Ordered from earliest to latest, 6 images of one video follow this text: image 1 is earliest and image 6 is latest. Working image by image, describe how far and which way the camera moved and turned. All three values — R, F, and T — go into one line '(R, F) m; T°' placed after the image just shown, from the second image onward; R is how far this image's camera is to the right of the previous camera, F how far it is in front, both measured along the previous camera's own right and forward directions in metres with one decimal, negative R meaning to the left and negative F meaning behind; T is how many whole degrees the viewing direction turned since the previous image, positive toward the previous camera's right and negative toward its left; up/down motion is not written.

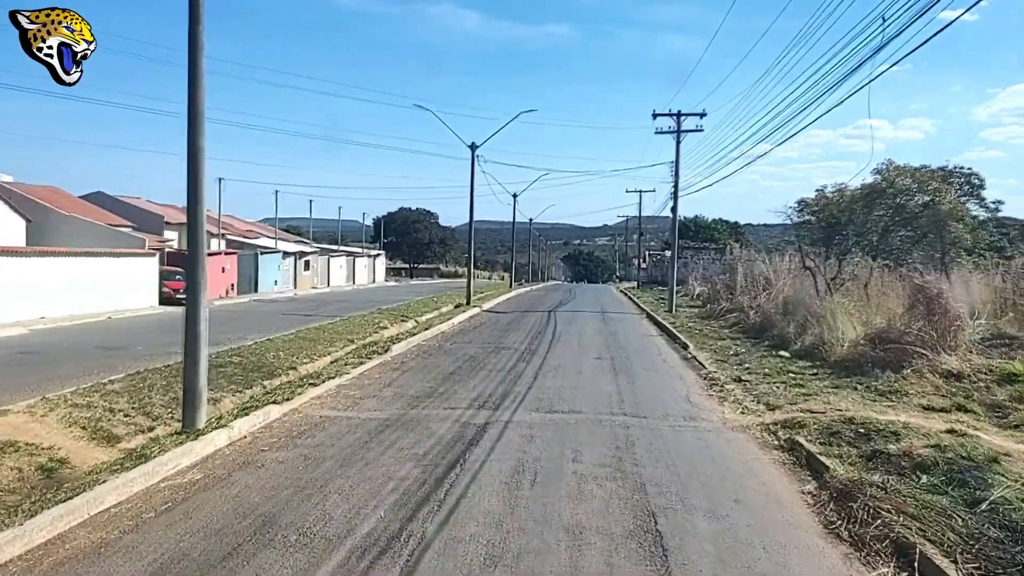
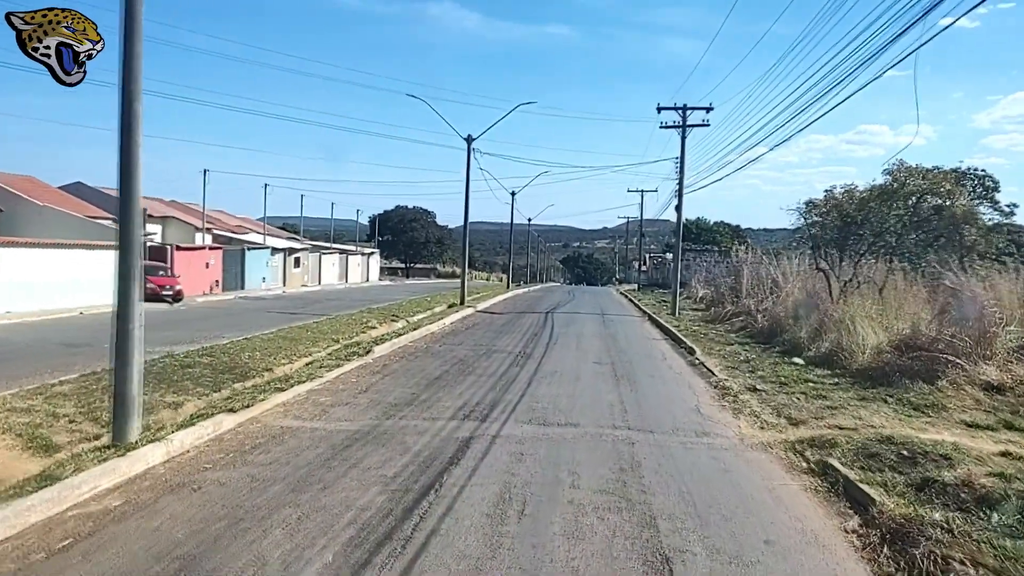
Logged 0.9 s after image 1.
(+0.1, +1.4) m; 0°
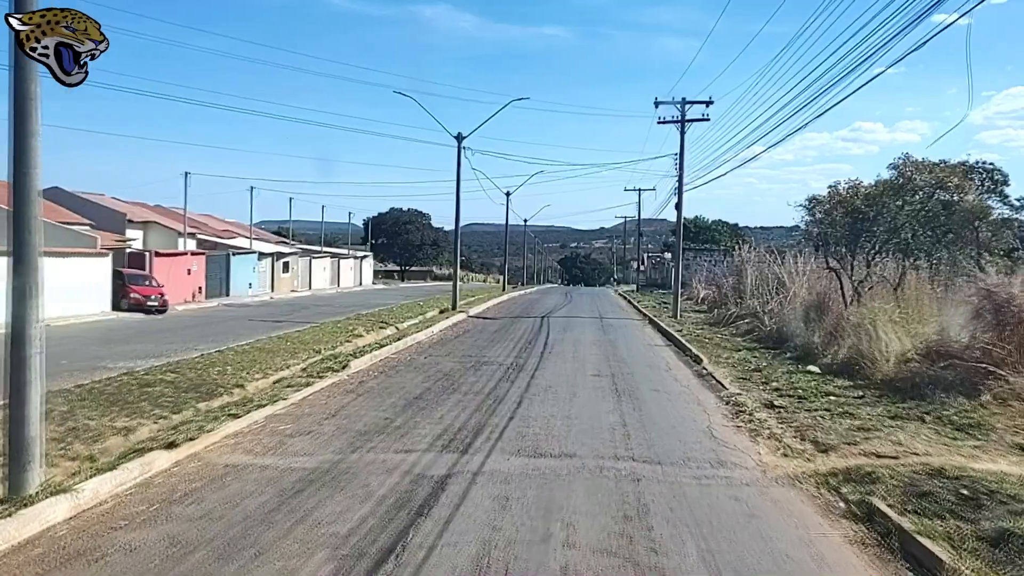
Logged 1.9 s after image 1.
(+0.1, +1.4) m; 0°
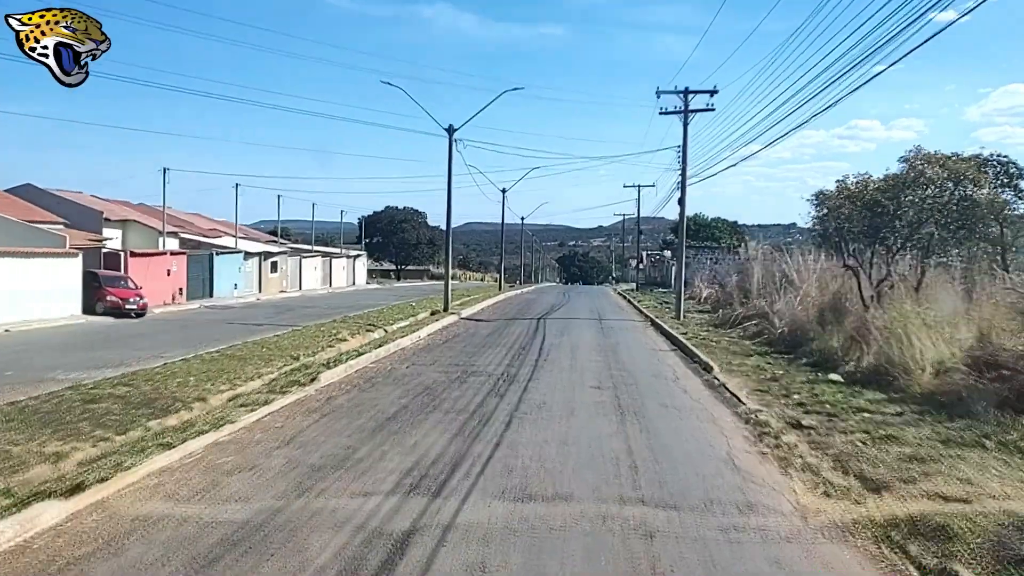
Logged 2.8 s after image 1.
(+0.1, +1.6) m; 0°
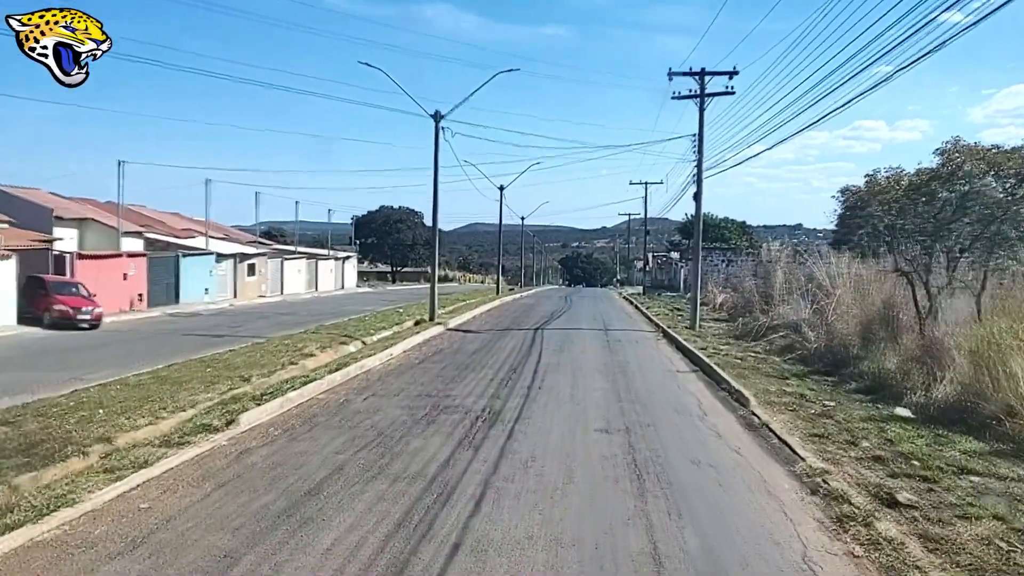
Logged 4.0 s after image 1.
(+0.2, +3.1) m; 0°
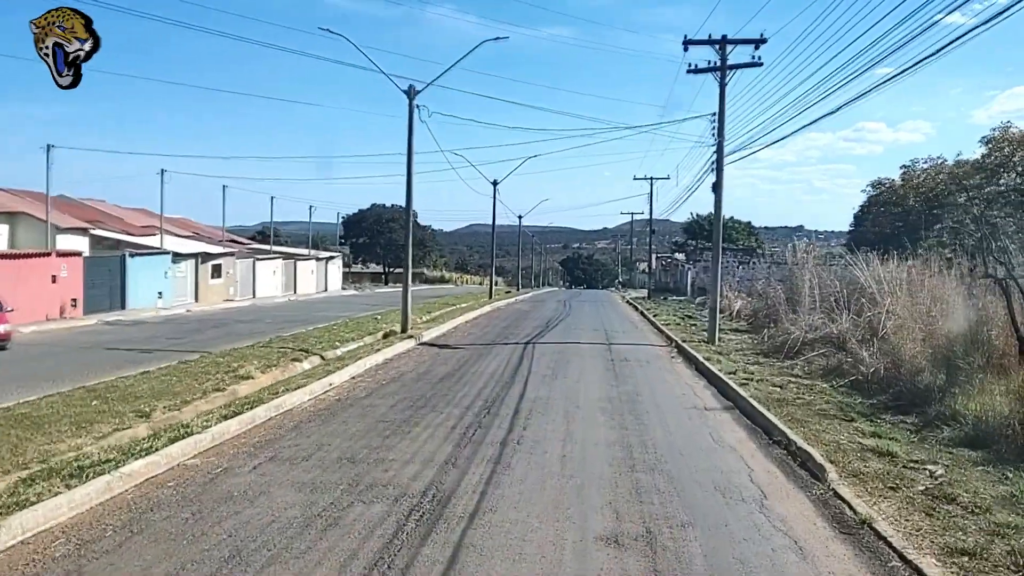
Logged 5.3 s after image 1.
(+0.3, +4.0) m; 0°
